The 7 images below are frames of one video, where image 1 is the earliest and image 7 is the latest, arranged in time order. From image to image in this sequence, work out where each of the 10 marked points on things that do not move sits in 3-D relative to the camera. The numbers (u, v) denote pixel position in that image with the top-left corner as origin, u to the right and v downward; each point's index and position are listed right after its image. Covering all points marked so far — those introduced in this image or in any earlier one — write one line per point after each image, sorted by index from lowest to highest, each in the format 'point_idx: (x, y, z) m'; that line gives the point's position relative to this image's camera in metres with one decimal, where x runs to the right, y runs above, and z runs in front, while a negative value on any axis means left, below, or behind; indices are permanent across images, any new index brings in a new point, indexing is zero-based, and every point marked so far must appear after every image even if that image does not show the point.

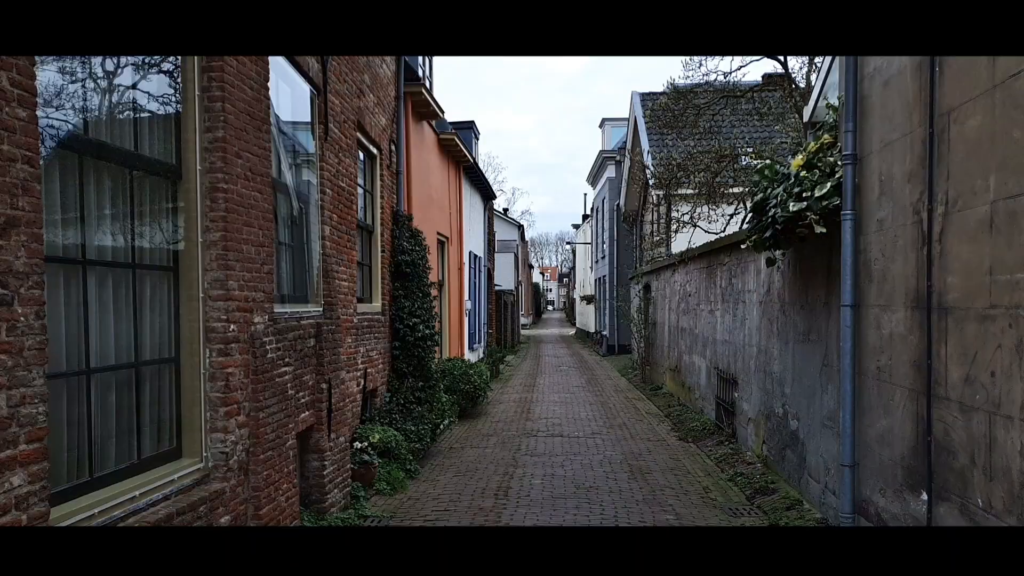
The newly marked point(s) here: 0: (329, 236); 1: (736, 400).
0: (-1.7, +0.5, +5.9) m
1: (+3.0, -1.5, +8.3) m
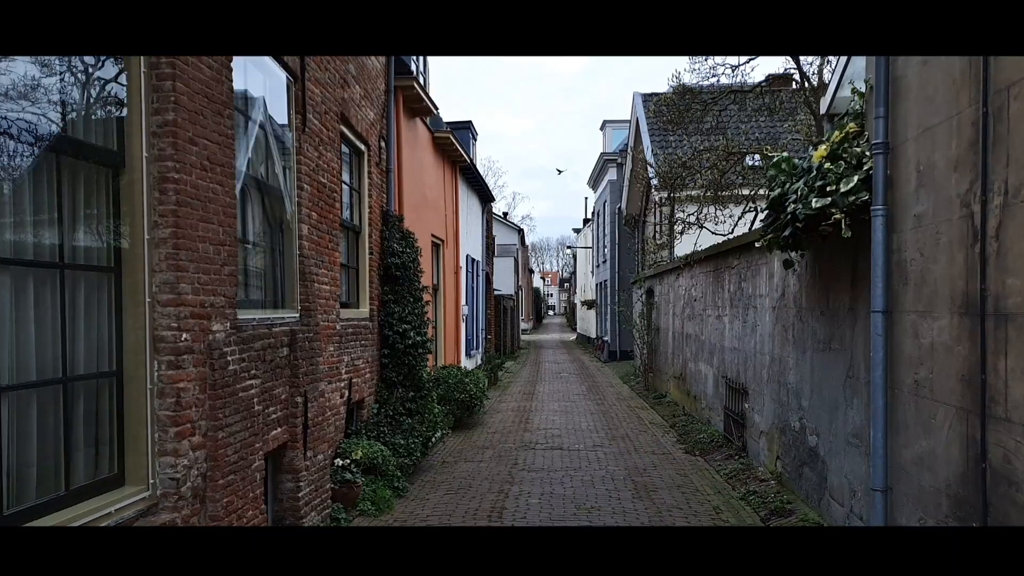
0: (-1.8, +0.5, +5.5) m
1: (+2.9, -1.5, +7.8) m
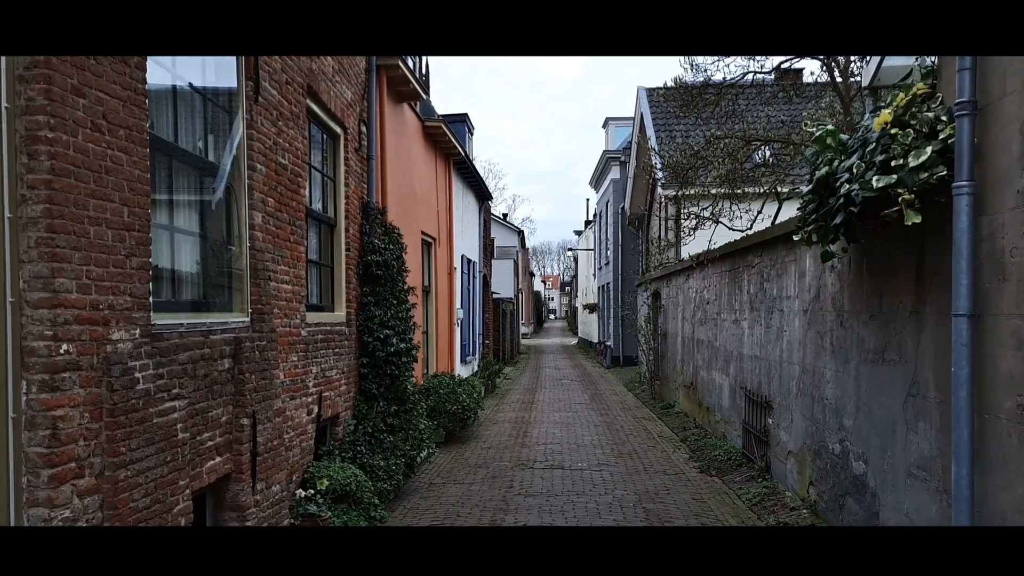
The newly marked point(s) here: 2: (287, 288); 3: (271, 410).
0: (-1.9, +0.5, +4.6) m
1: (+2.9, -1.6, +6.9) m
2: (-1.8, 0.0, +5.1) m
3: (-1.8, -0.9, +4.6) m
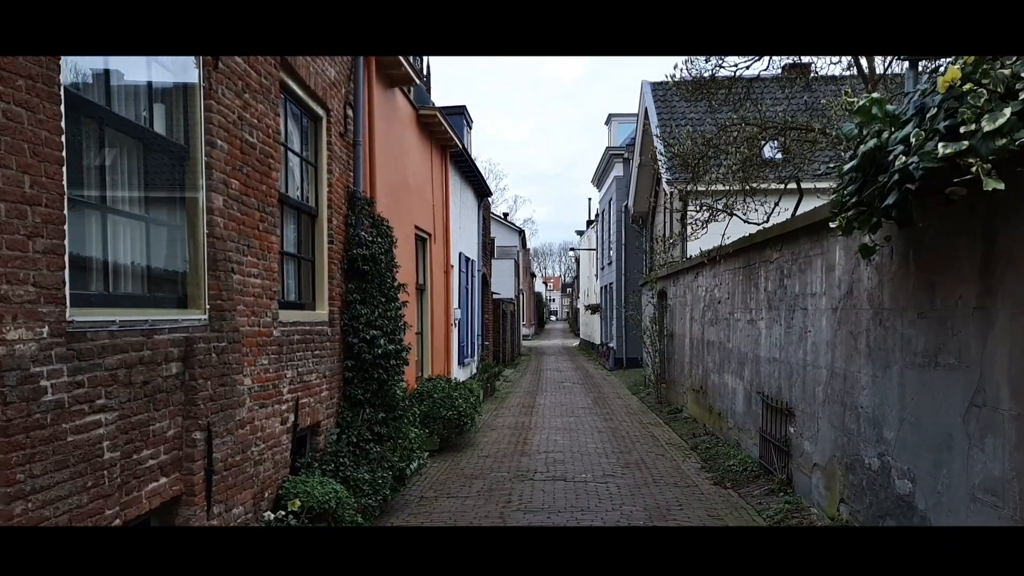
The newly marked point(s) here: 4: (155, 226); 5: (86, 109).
0: (-1.9, +0.5, +4.1) m
1: (+2.9, -1.5, +6.4) m
2: (-1.9, 0.0, +4.5) m
3: (-1.8, -0.9, +4.0) m
4: (-2.1, +0.4, +3.6) m
5: (-2.1, +0.9, +3.1) m
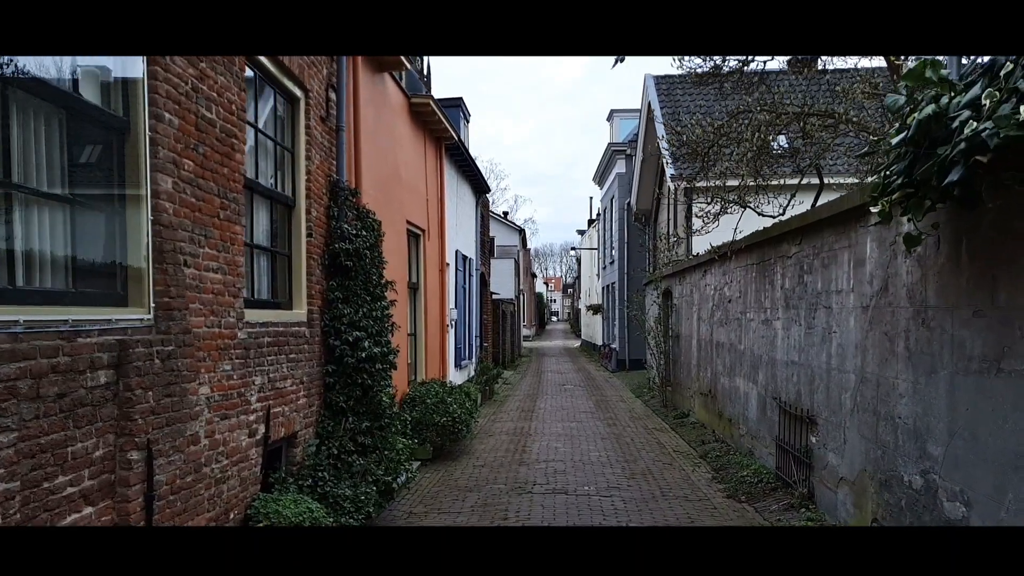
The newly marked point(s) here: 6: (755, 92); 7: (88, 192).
0: (-1.9, +0.5, +3.5) m
1: (+2.8, -1.5, +5.8) m
2: (-1.9, +0.1, +4.0) m
3: (-1.8, -0.8, +3.5) m
4: (-2.1, +0.4, +3.1) m
5: (-2.1, +0.9, +2.5) m
6: (+3.0, +2.4, +7.6) m
7: (-2.1, +0.5, +3.1) m
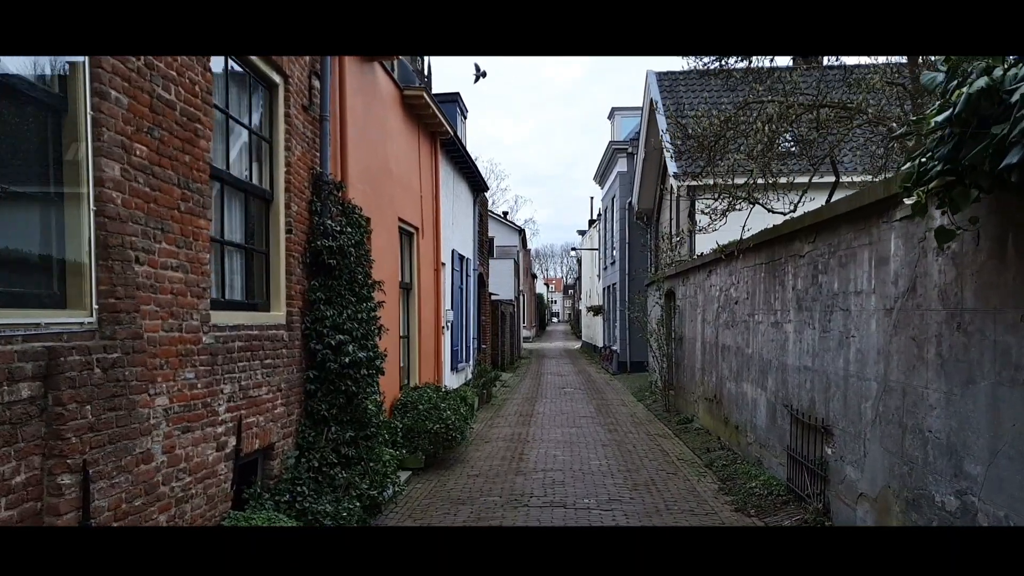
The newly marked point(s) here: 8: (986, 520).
0: (-2.0, +0.5, +3.1) m
1: (+2.8, -1.5, +5.4) m
2: (-1.9, +0.1, +3.6) m
3: (-1.9, -0.8, +3.1) m
4: (-2.2, +0.4, +2.7) m
5: (-2.2, +0.9, +2.2) m
6: (+2.9, +2.4, +7.2) m
7: (-2.2, +0.5, +2.7) m
8: (+2.5, -1.2, +3.3) m
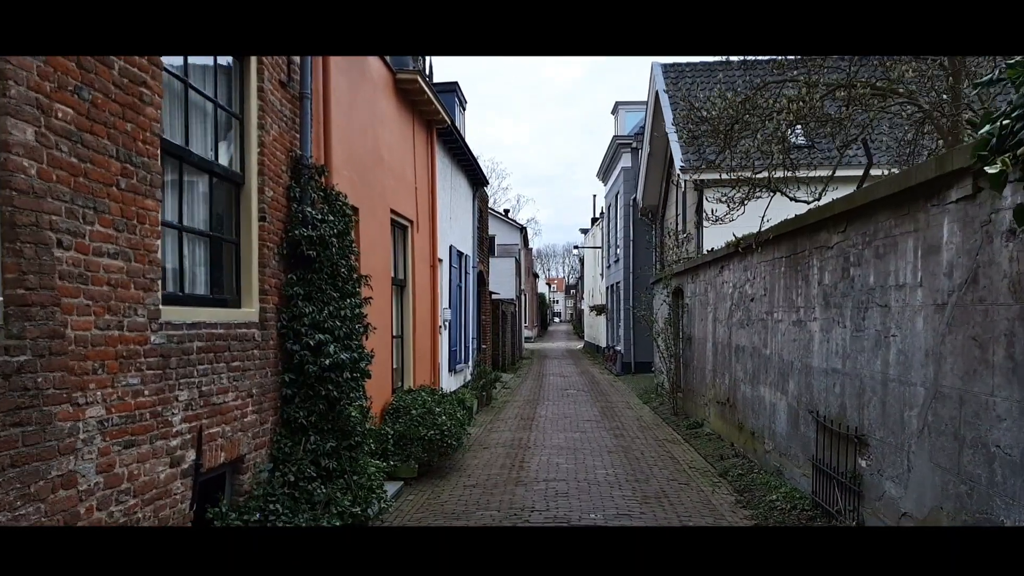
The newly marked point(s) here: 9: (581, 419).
0: (-2.0, +0.6, +2.6) m
1: (+2.8, -1.5, +4.9) m
2: (-2.0, +0.1, +3.0) m
3: (-1.9, -0.8, +2.5) m
4: (-2.2, +0.4, +2.2) m
5: (-2.2, +1.0, +1.6) m
6: (+2.9, +2.4, +6.7) m
7: (-2.2, +0.5, +2.2) m
8: (+2.5, -1.2, +2.8) m
9: (+1.3, -2.4, +11.4) m
